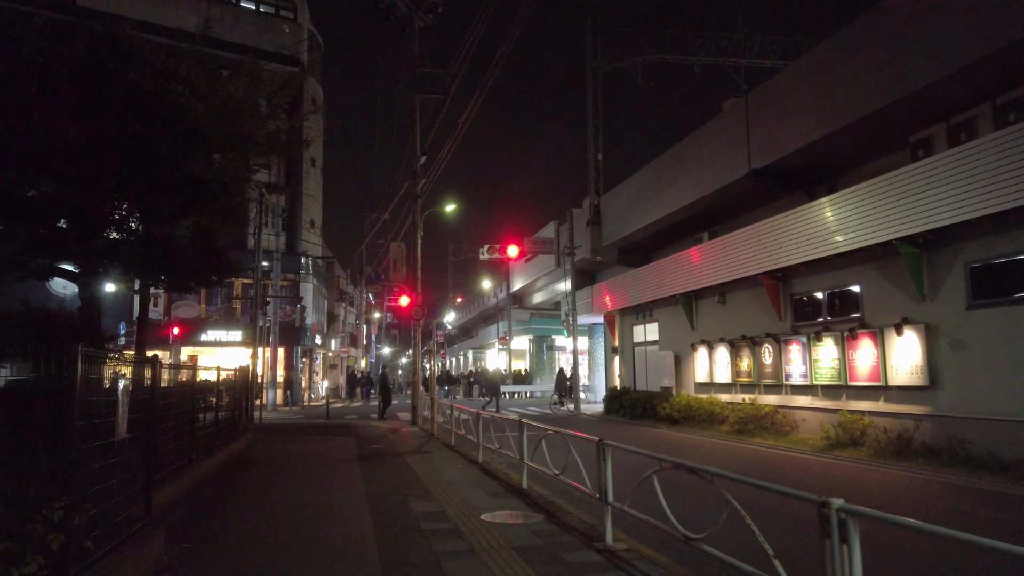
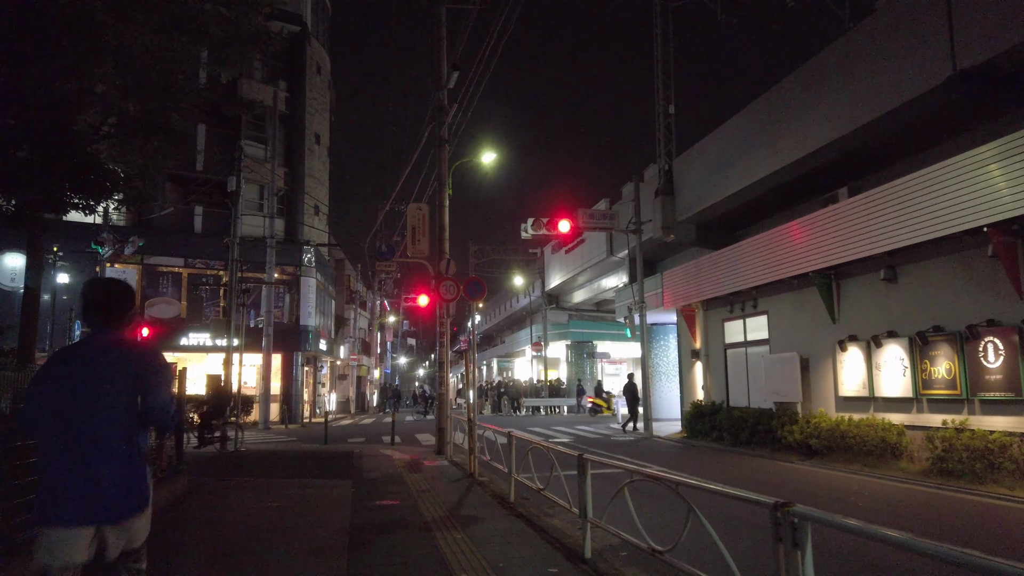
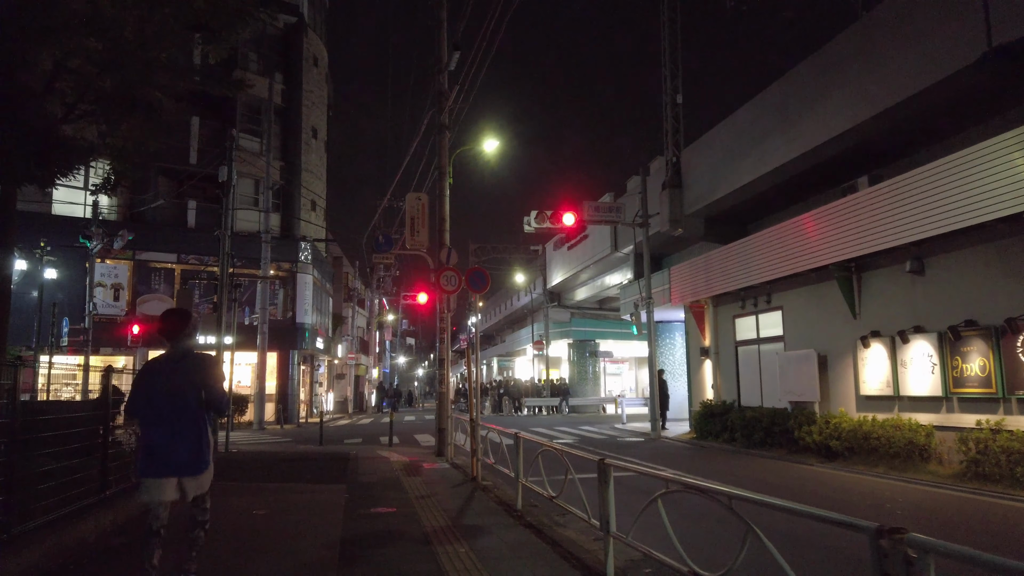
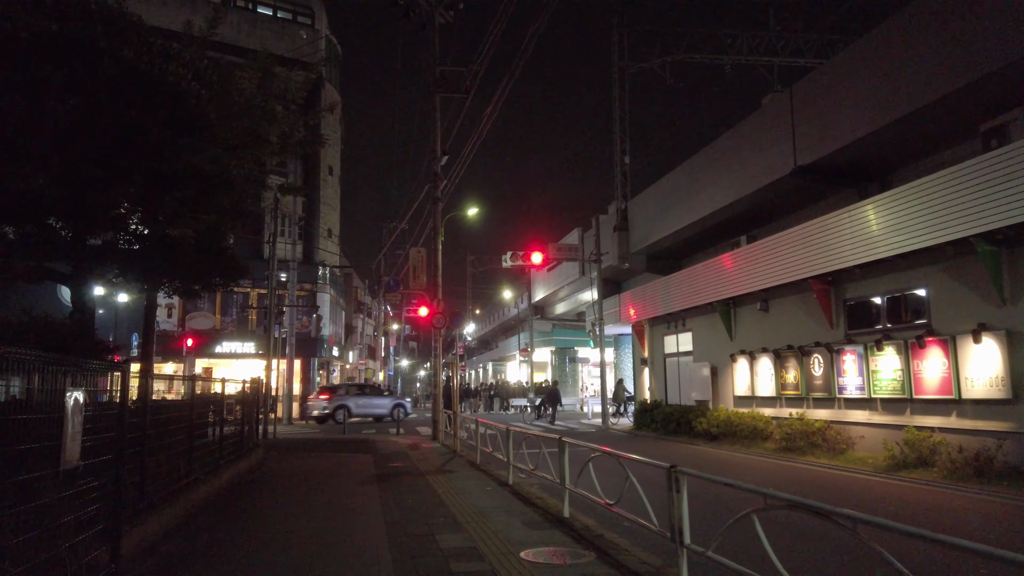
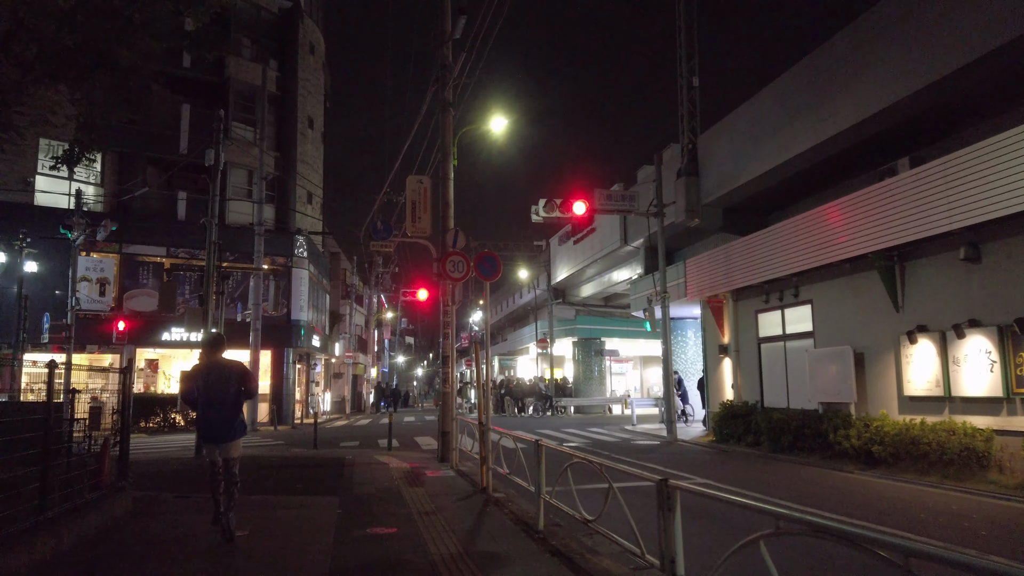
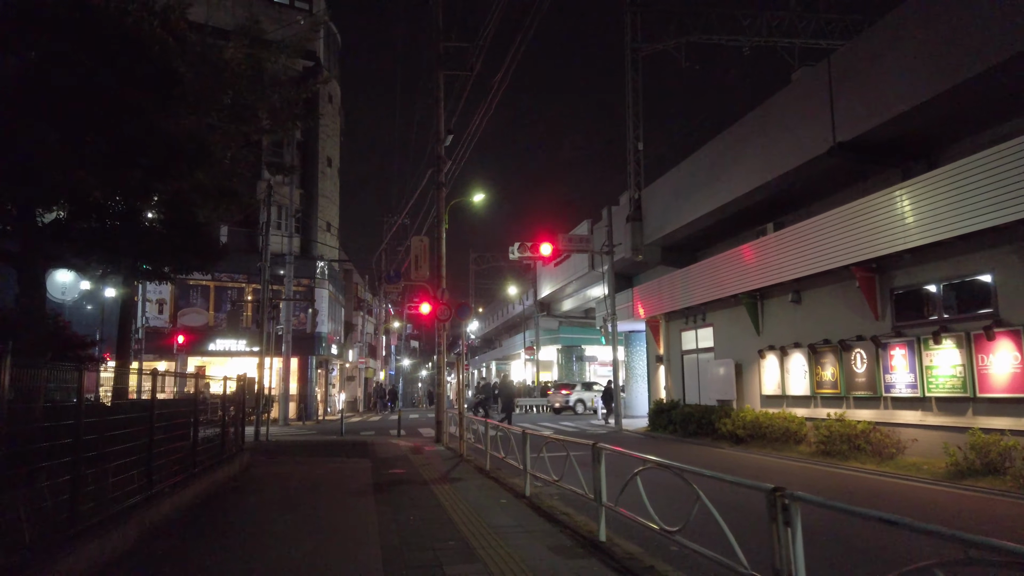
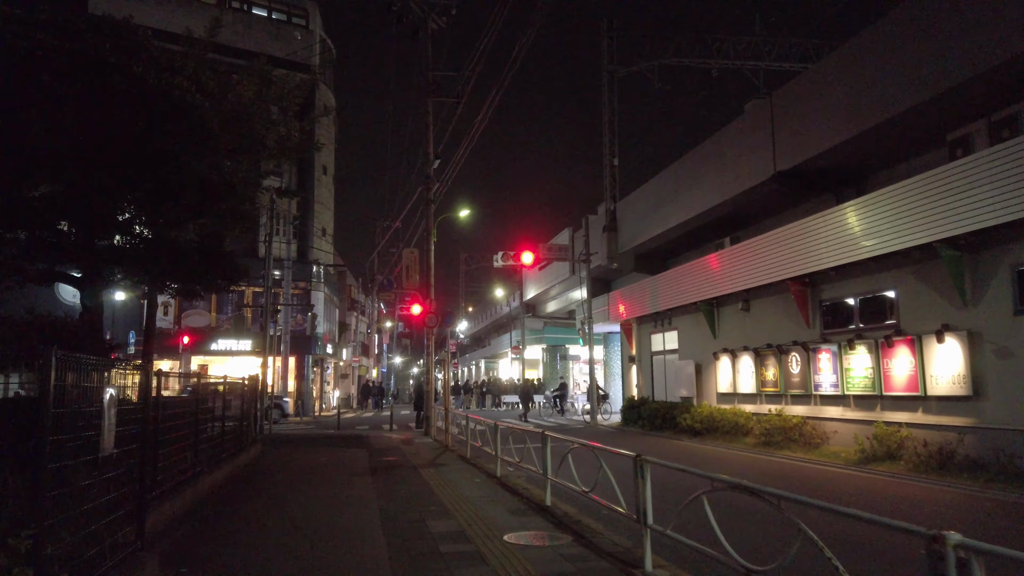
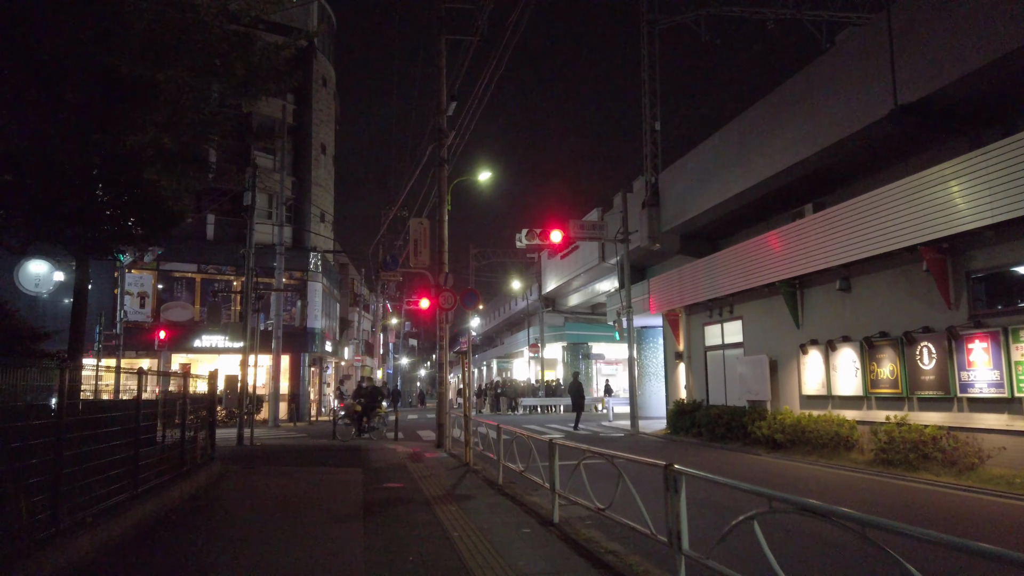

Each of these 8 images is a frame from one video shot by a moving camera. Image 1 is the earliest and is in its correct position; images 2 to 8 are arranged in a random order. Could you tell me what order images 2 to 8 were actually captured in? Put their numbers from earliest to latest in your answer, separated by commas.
7, 4, 6, 8, 2, 3, 5
